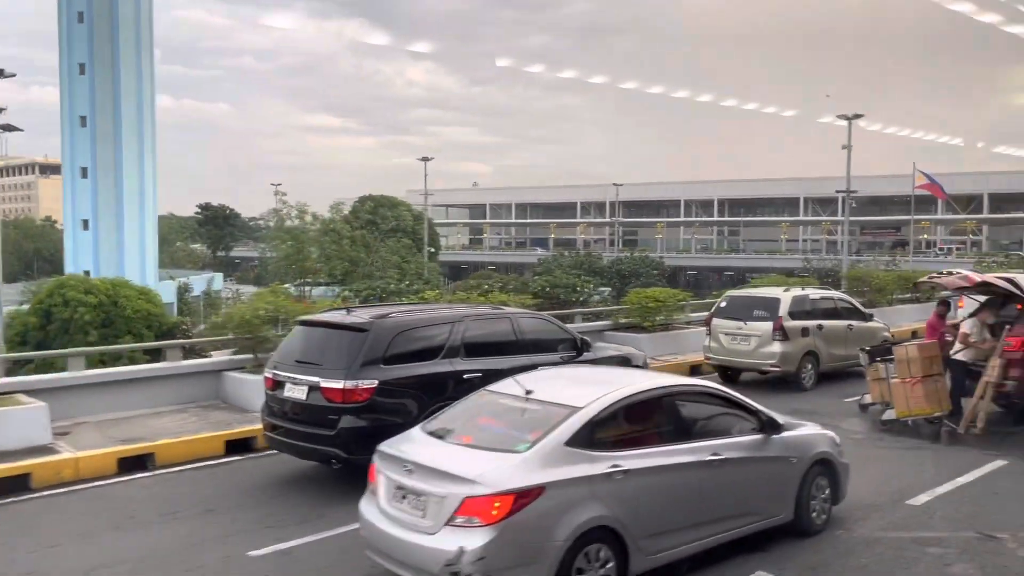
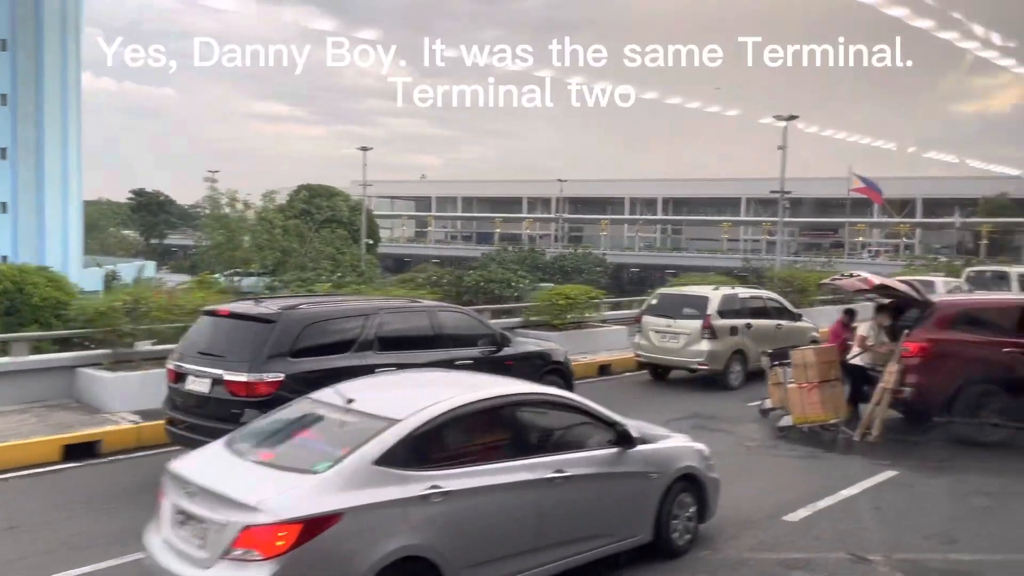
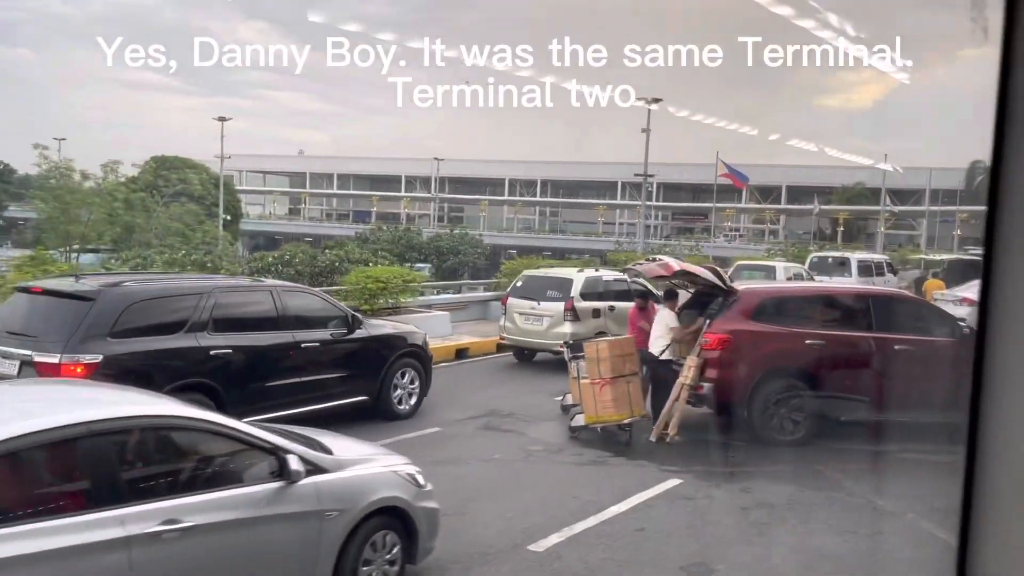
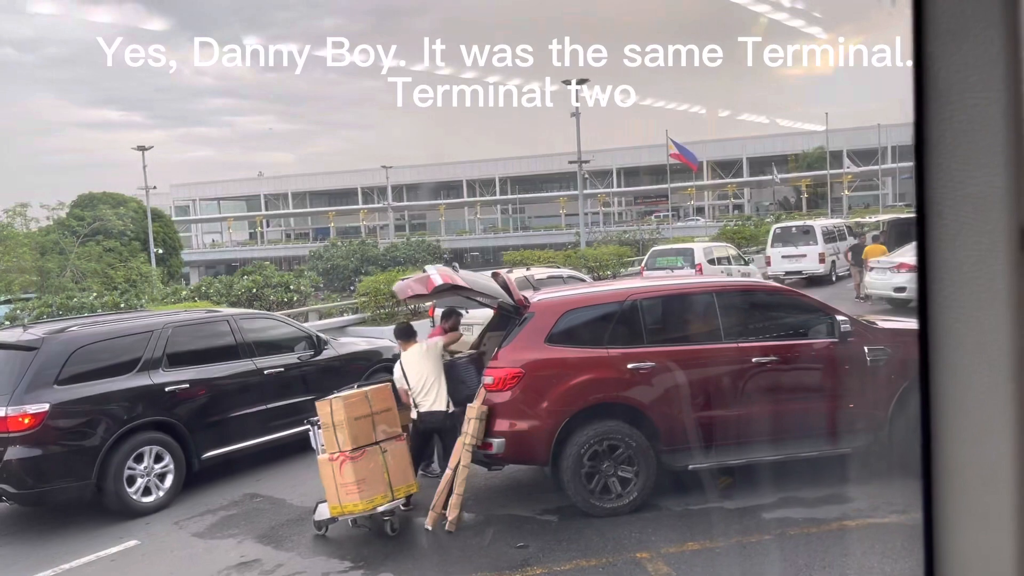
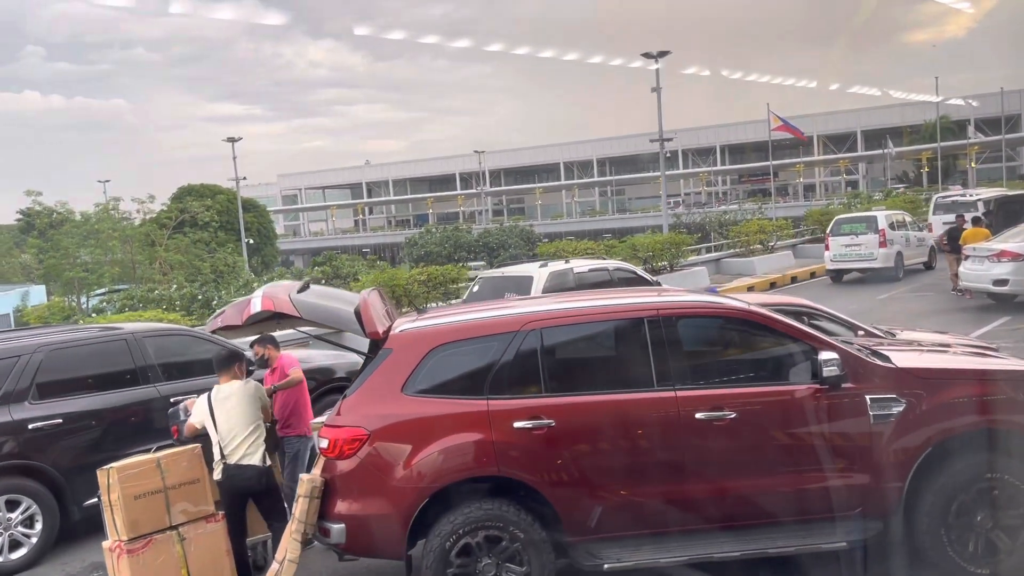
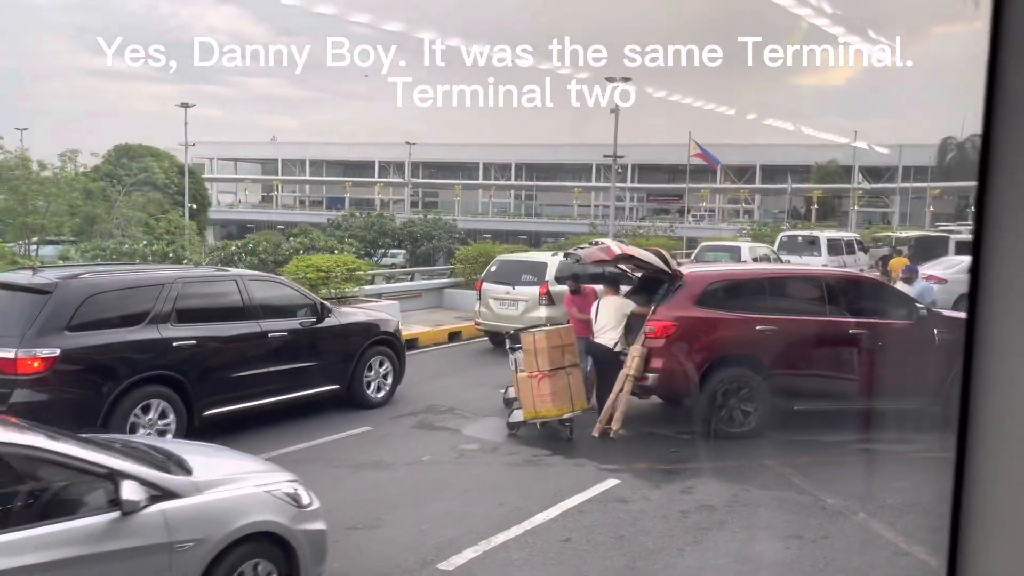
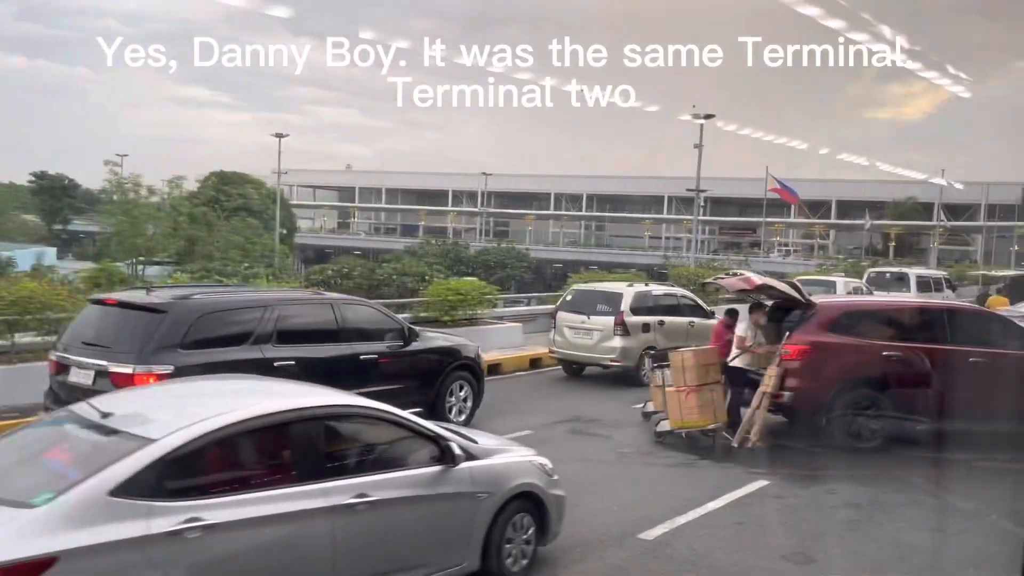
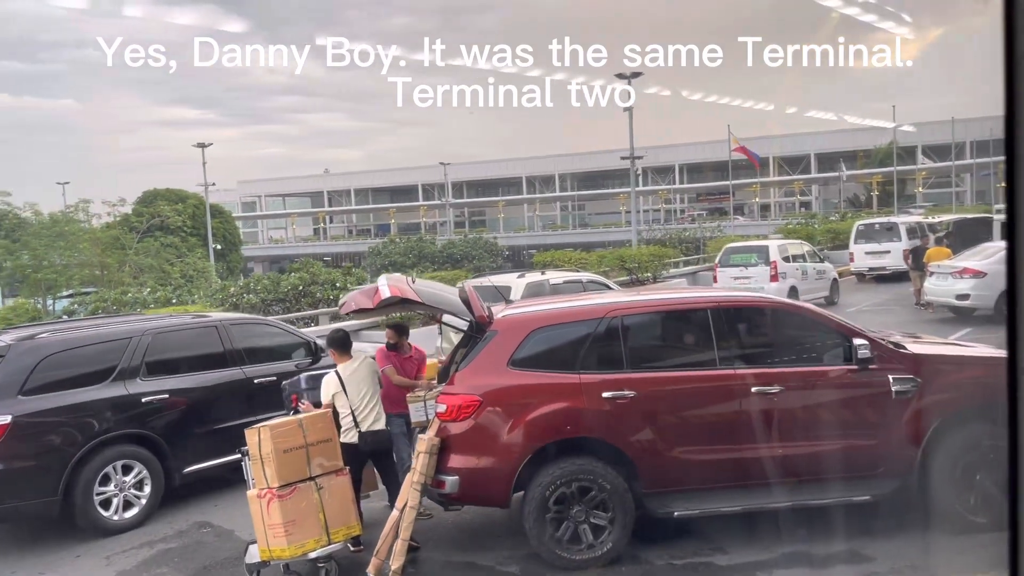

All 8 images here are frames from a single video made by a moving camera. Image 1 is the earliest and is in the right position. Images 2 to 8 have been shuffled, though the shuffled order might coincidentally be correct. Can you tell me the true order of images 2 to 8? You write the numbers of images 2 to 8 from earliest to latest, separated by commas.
2, 7, 3, 6, 4, 8, 5
